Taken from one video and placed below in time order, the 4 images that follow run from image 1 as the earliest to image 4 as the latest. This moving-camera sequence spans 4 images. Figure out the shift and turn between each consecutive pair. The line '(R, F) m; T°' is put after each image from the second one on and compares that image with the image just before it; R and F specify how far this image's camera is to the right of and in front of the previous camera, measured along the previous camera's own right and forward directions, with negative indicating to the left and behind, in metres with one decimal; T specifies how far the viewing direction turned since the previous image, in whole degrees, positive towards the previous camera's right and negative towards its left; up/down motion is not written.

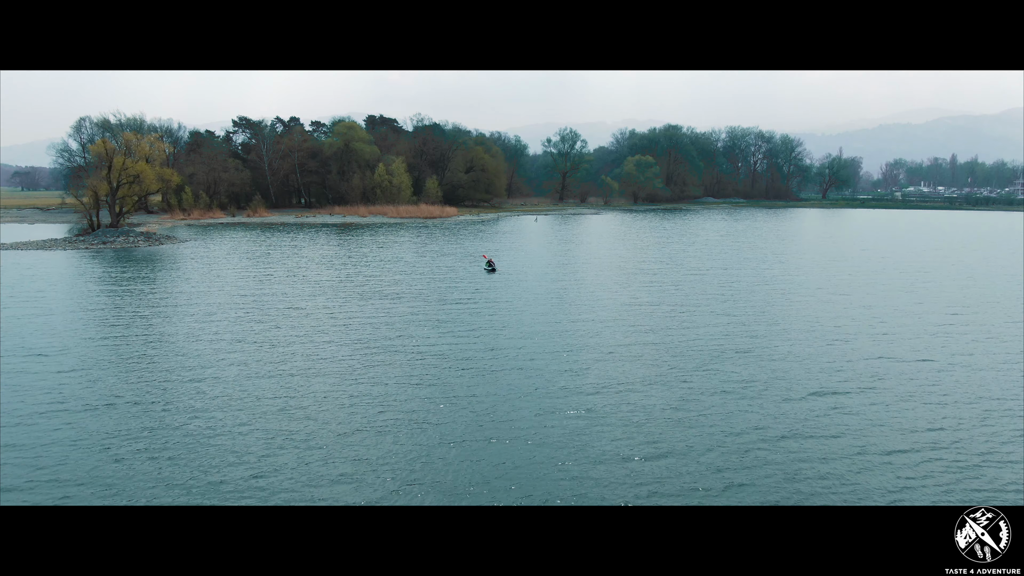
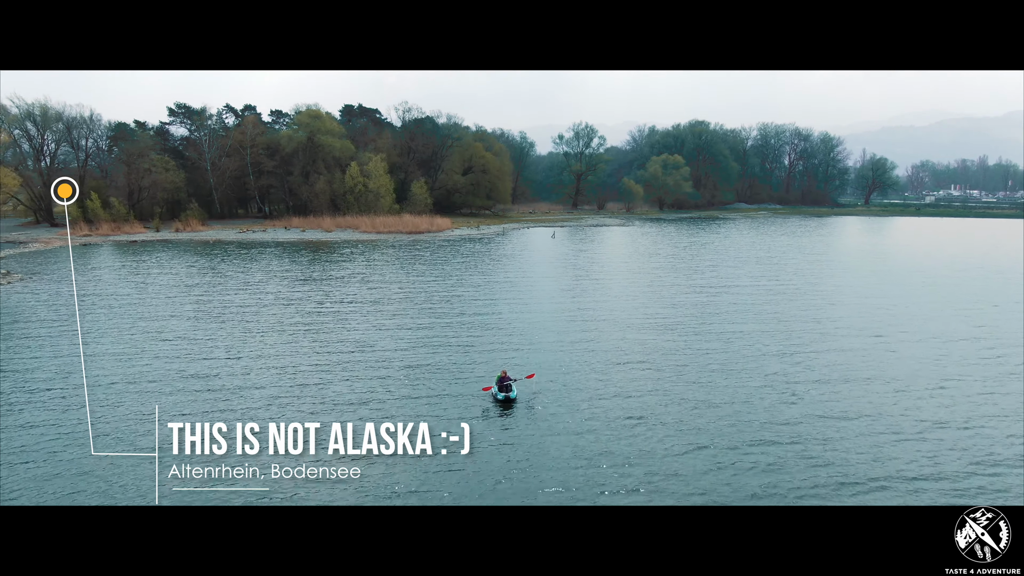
(-0.2, +4.5) m; 0°
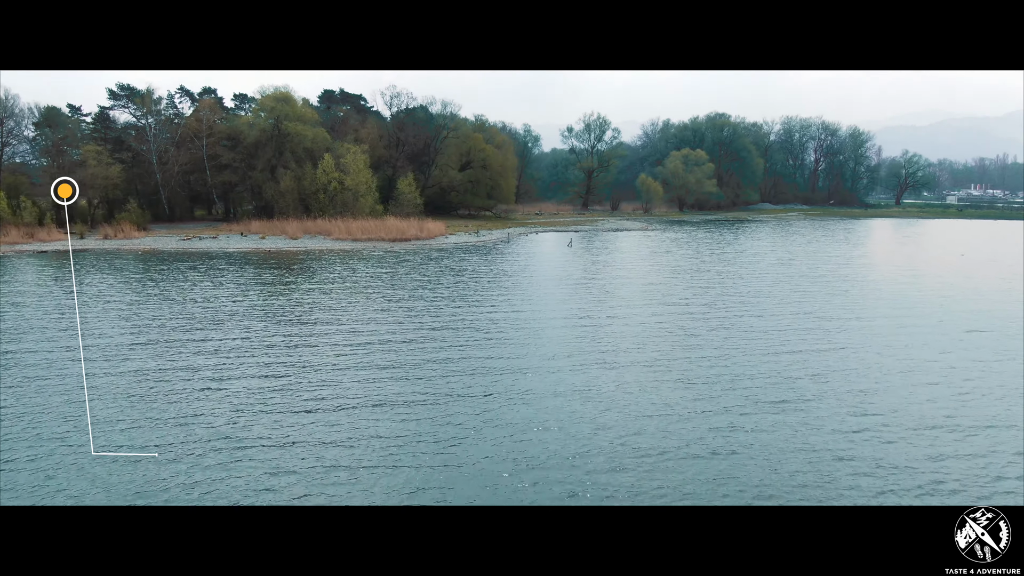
(-0.1, +2.8) m; 0°
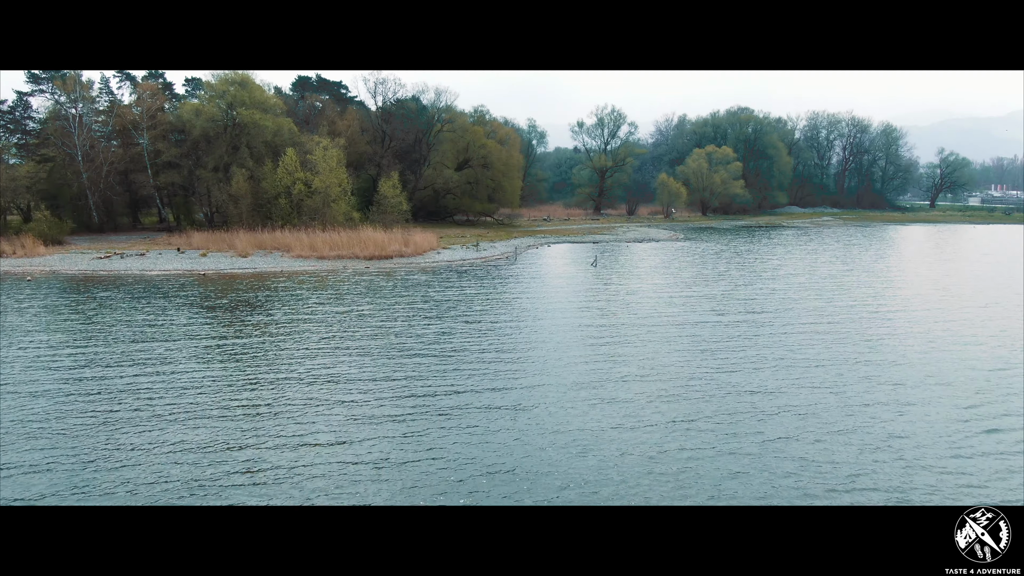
(-0.1, +2.6) m; 0°
